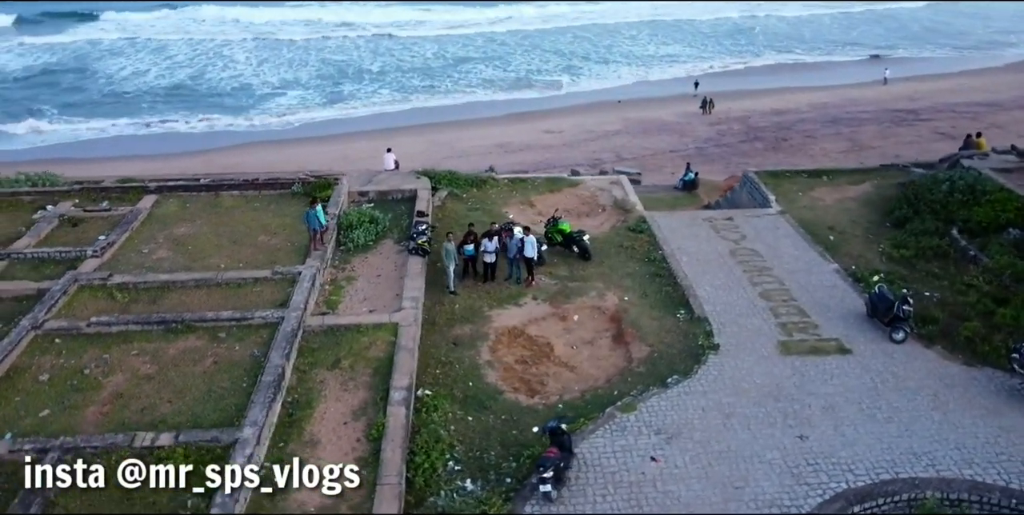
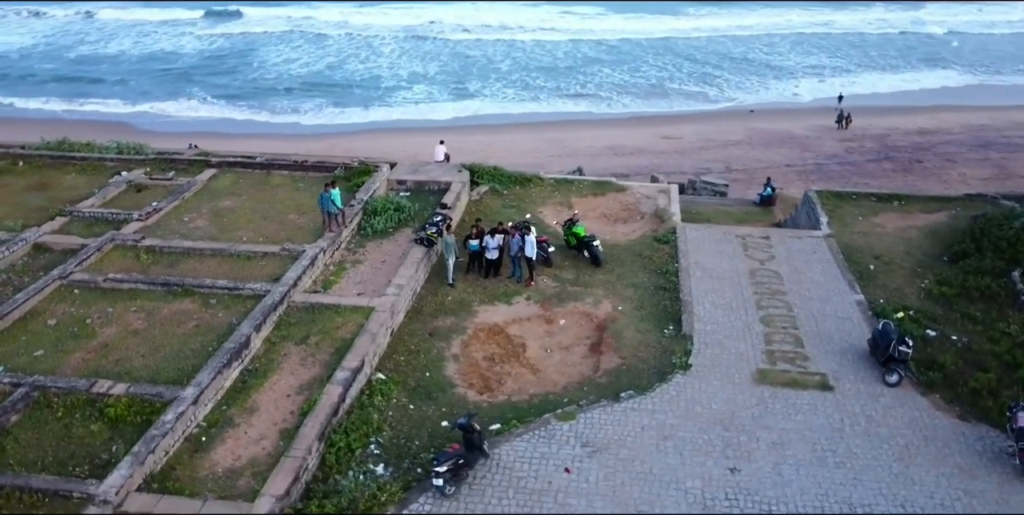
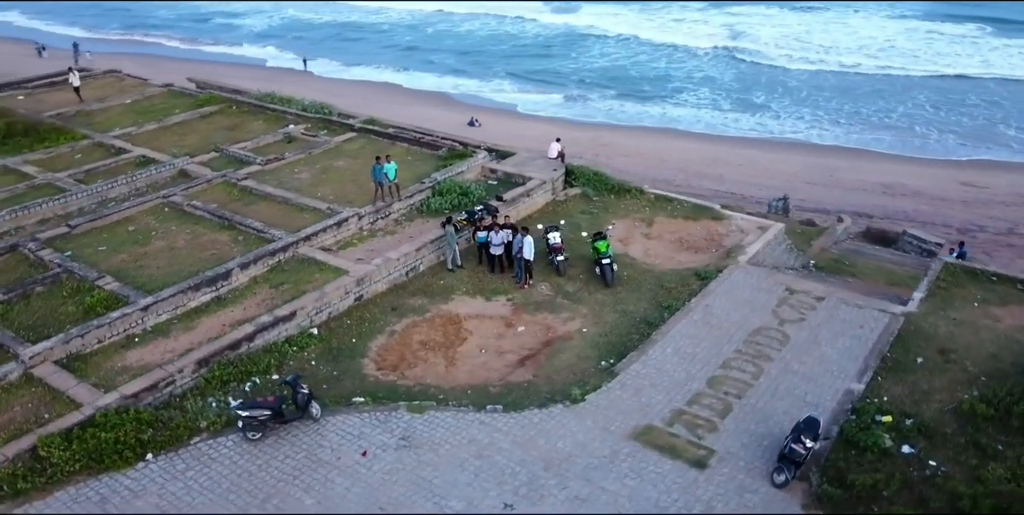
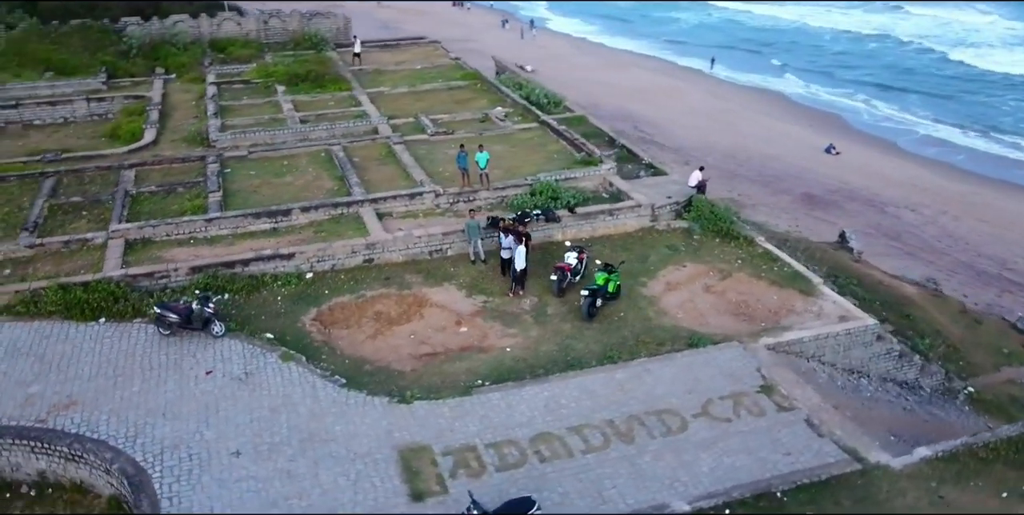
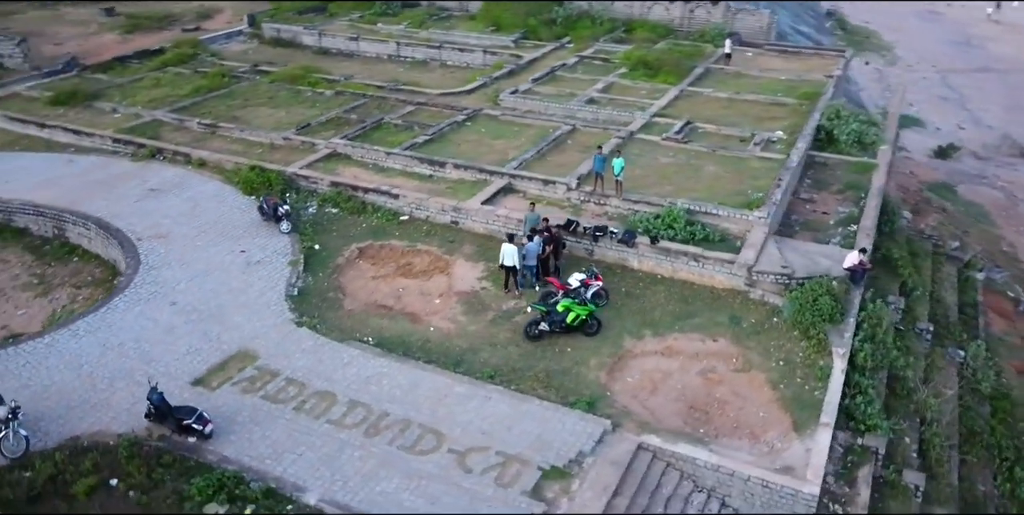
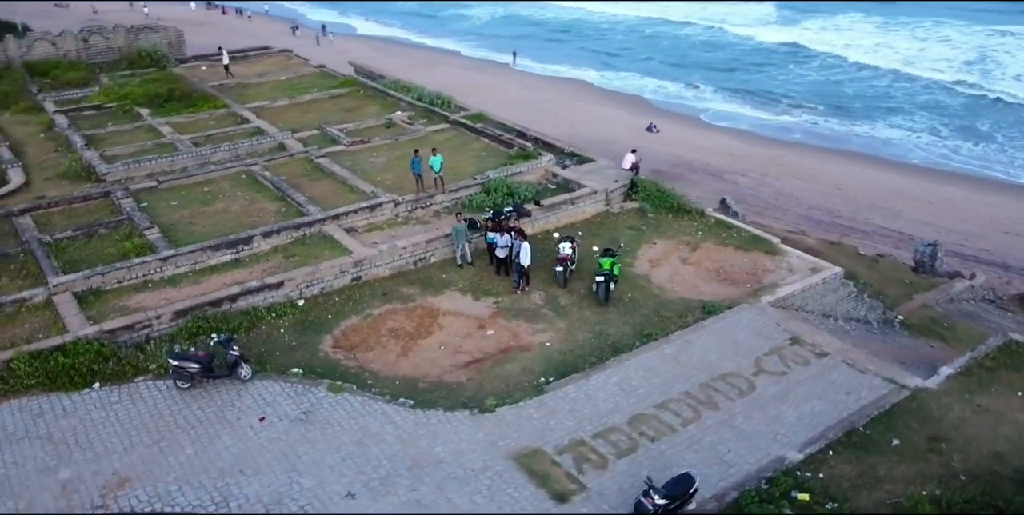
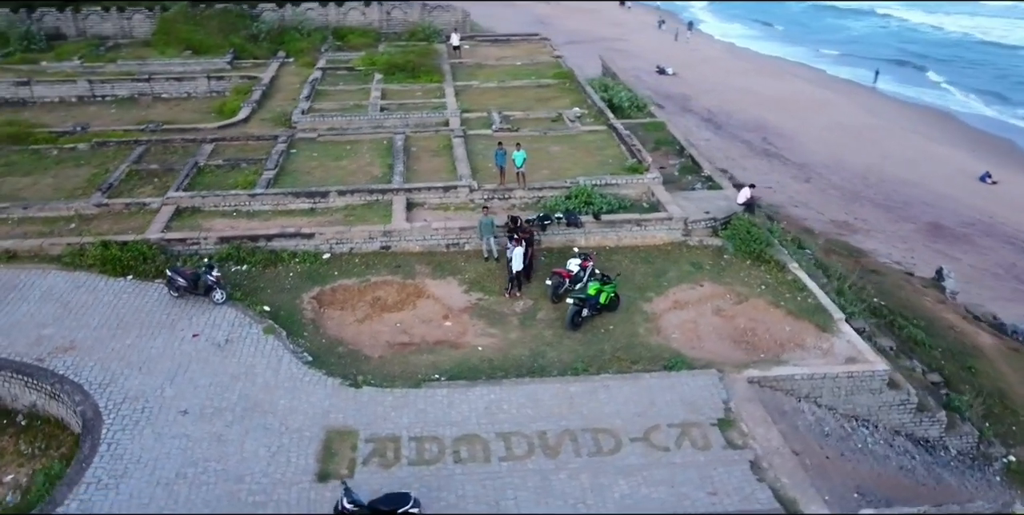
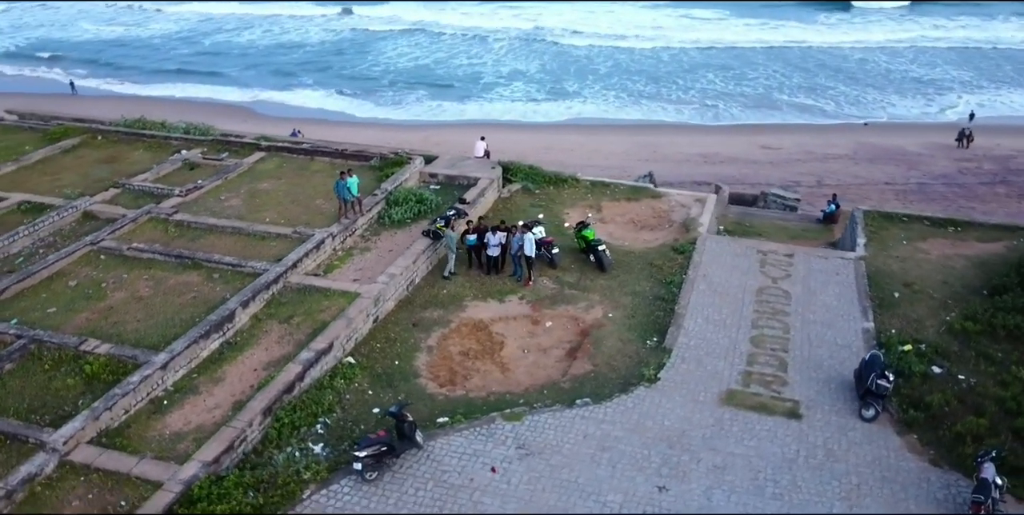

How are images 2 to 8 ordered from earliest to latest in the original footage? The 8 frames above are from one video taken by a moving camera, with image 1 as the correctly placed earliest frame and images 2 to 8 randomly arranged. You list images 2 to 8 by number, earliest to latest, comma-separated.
2, 8, 3, 6, 4, 7, 5
